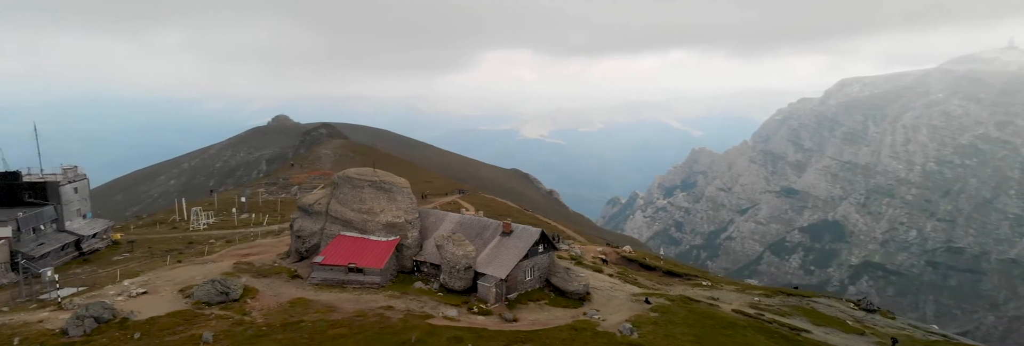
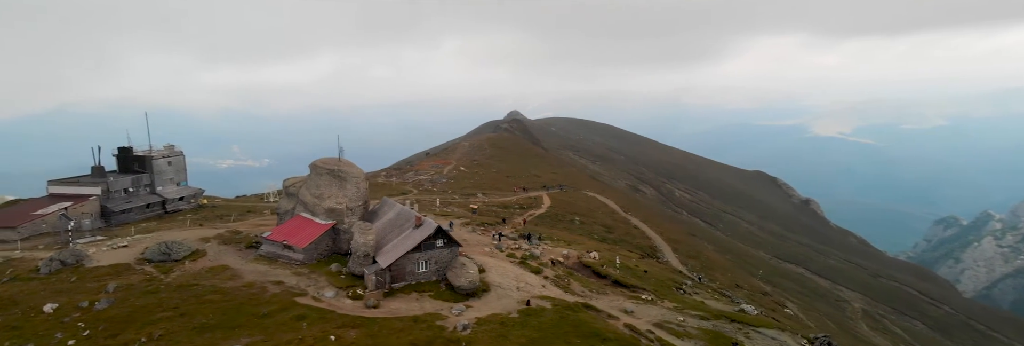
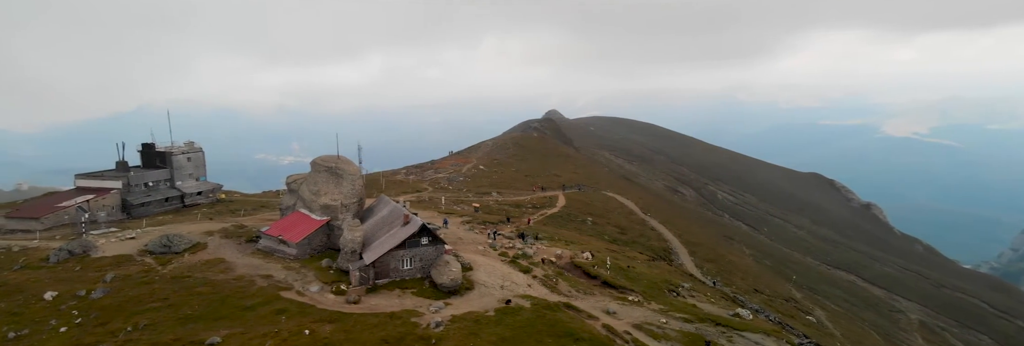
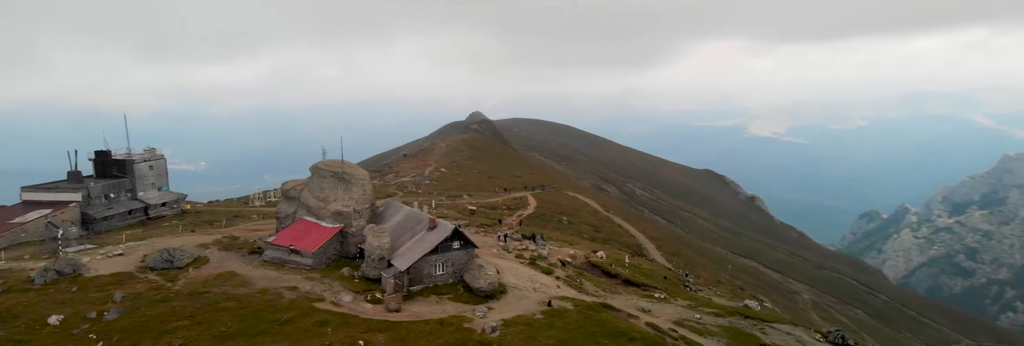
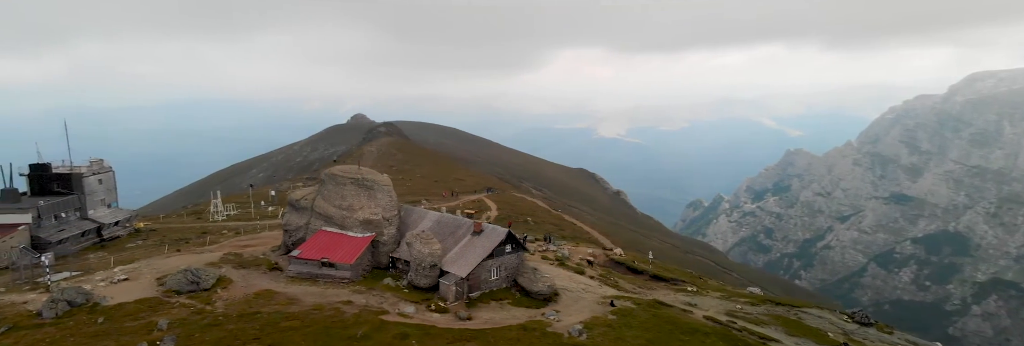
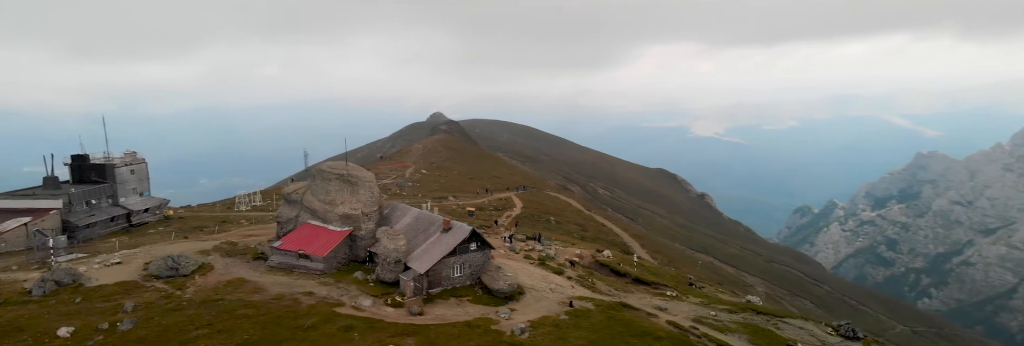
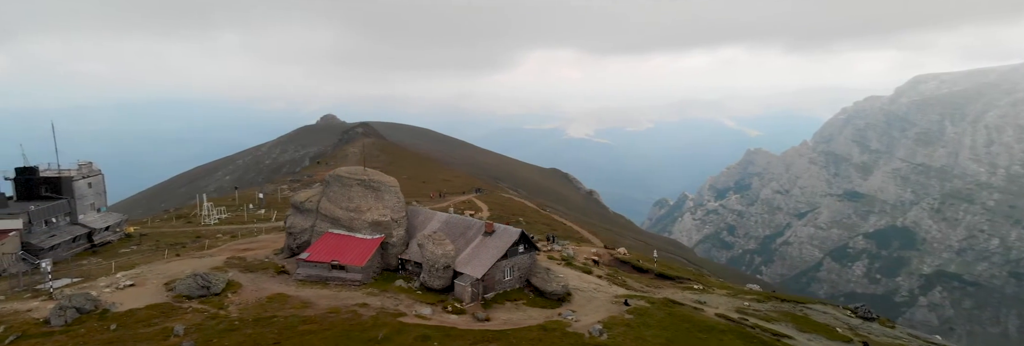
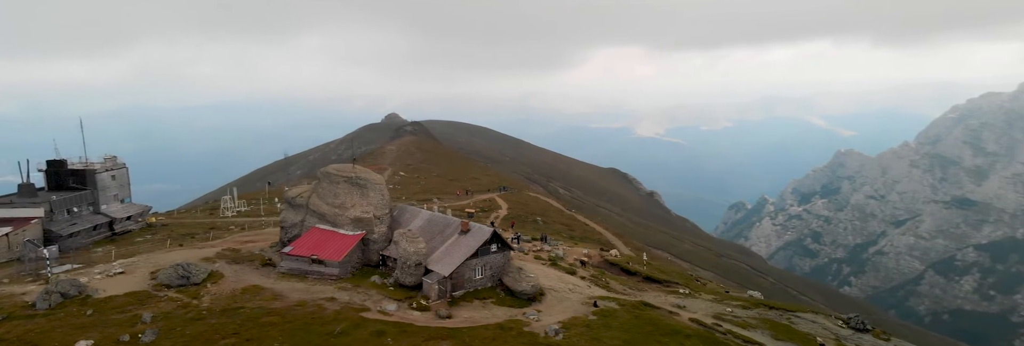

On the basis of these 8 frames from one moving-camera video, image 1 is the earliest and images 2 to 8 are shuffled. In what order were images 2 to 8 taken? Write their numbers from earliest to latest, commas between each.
7, 5, 8, 6, 4, 2, 3
